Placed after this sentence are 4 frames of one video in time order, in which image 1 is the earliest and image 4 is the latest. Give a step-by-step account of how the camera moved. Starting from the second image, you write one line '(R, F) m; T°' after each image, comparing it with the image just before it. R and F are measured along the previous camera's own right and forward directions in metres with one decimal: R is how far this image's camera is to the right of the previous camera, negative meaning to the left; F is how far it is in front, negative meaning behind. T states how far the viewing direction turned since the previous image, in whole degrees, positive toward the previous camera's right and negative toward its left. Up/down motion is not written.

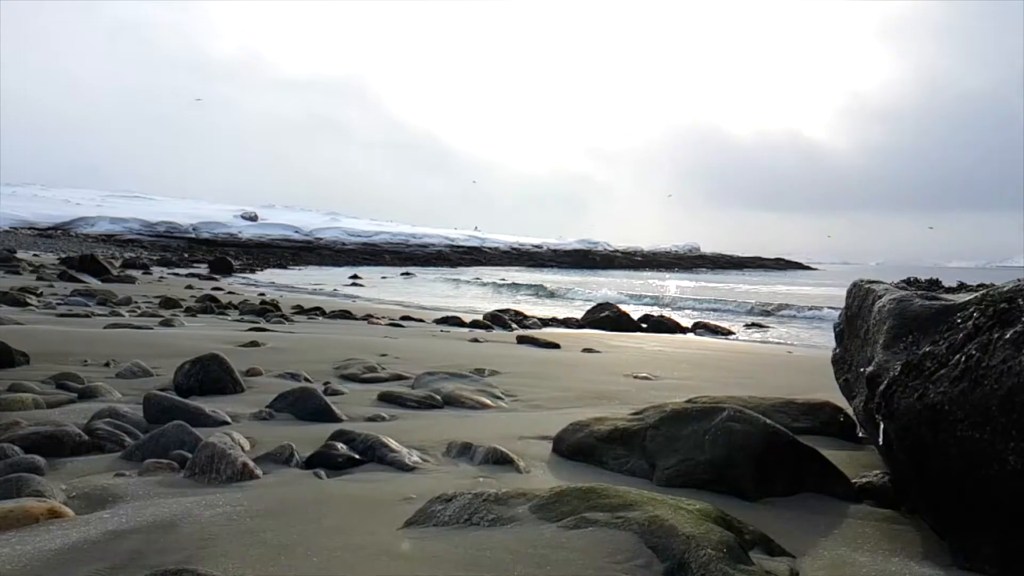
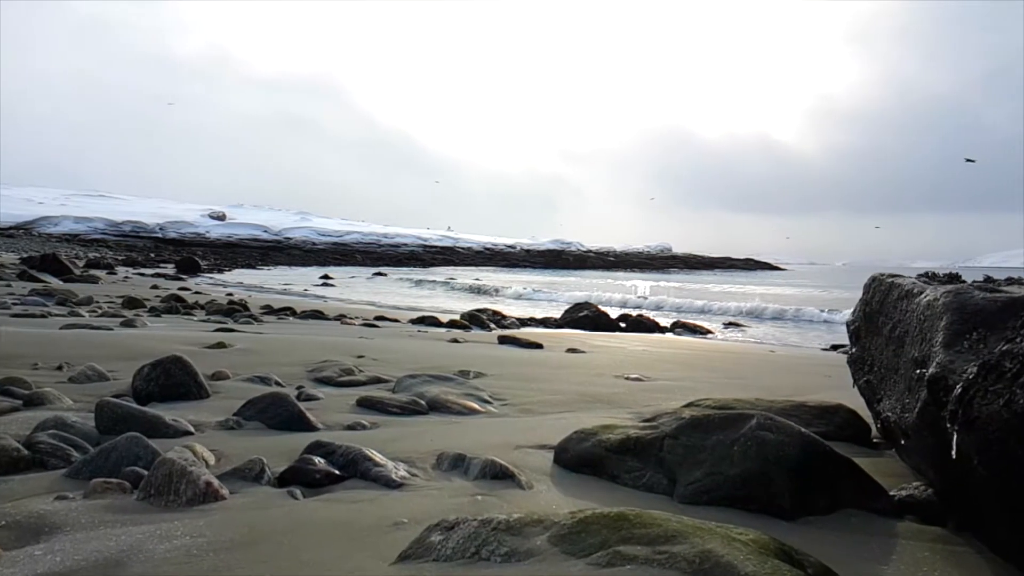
(-0.1, +0.4) m; +2°
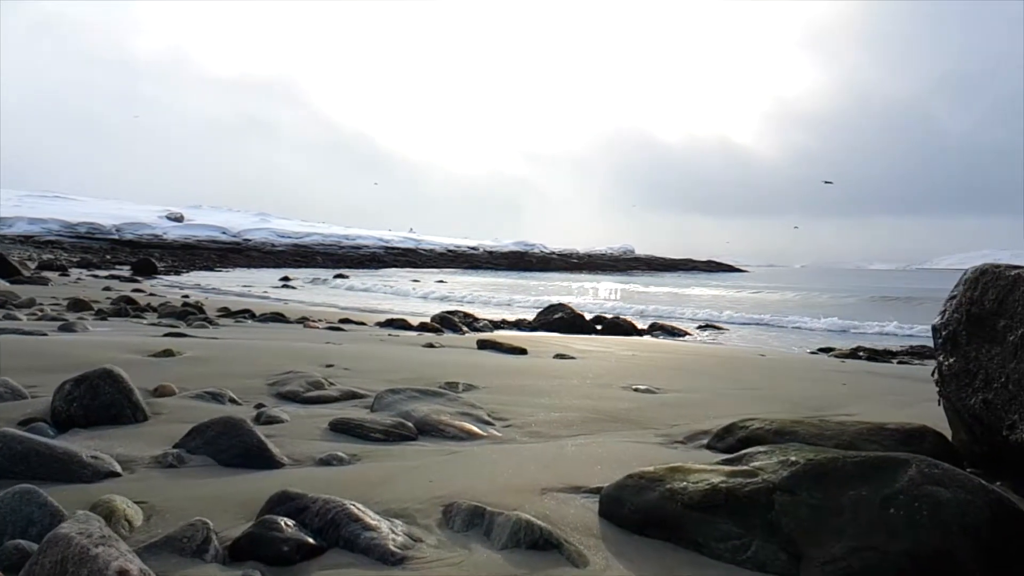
(-0.3, +0.9) m; +3°
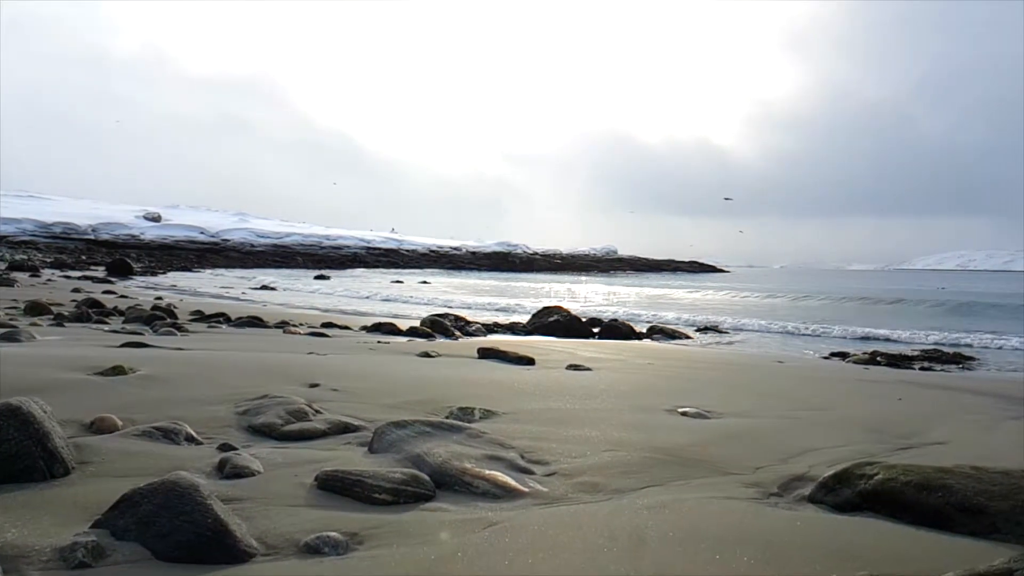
(-0.3, +1.1) m; +1°
